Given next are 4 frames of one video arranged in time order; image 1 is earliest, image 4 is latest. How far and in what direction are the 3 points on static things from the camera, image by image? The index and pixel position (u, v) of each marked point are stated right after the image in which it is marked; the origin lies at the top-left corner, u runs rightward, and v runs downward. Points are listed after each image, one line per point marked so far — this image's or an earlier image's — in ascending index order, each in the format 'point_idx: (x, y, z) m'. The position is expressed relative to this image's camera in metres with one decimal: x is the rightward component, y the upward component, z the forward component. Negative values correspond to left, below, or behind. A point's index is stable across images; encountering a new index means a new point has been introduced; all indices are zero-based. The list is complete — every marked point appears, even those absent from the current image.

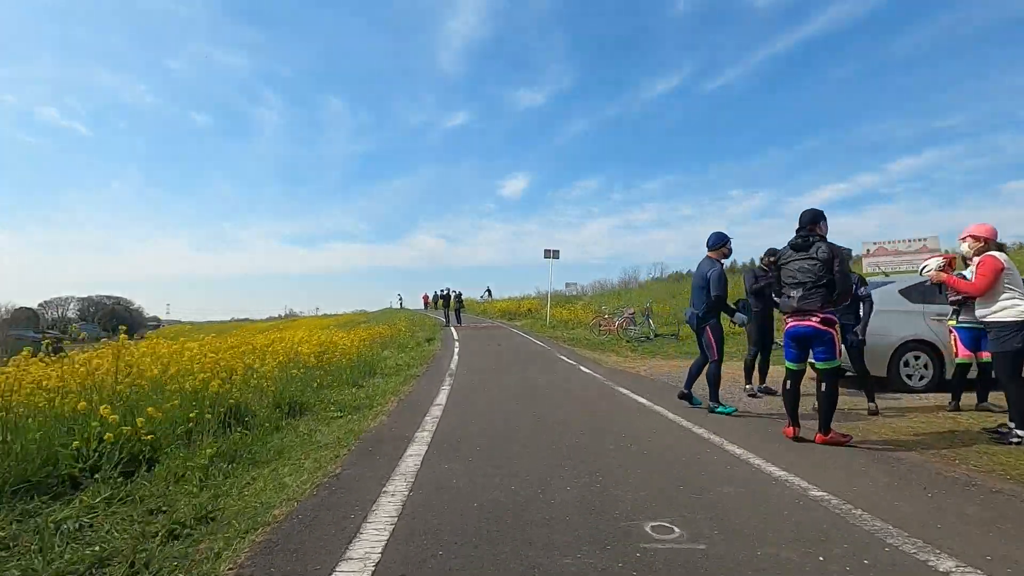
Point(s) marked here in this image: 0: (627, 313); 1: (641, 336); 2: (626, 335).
0: (+1.8, -0.4, +9.6) m
1: (+1.9, -0.7, +9.0) m
2: (+1.7, -0.7, +9.4) m
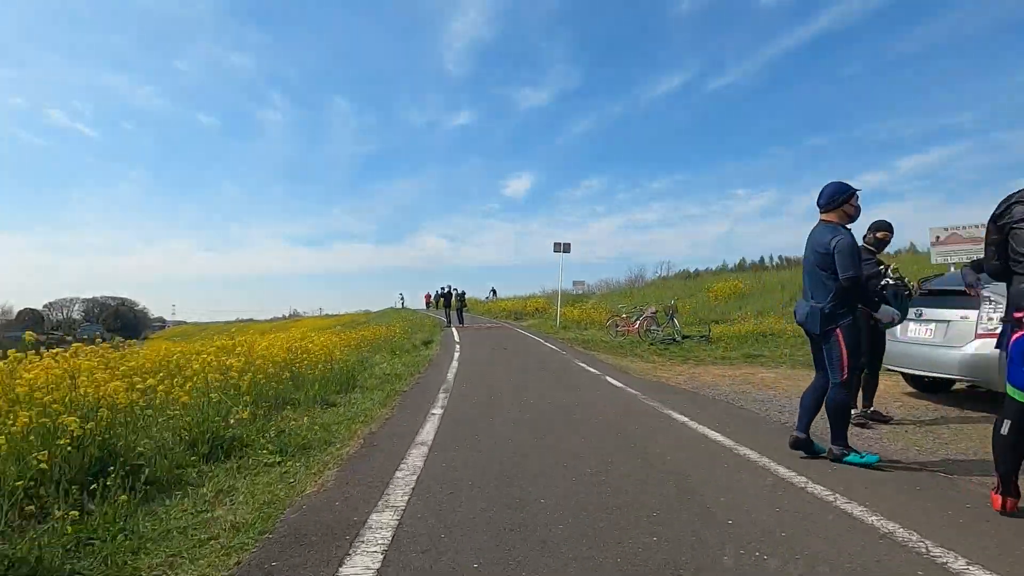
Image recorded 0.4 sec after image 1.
0: (+1.9, -0.3, +8.6) m
1: (+2.0, -0.6, +7.9) m
2: (+1.8, -0.7, +8.4) m
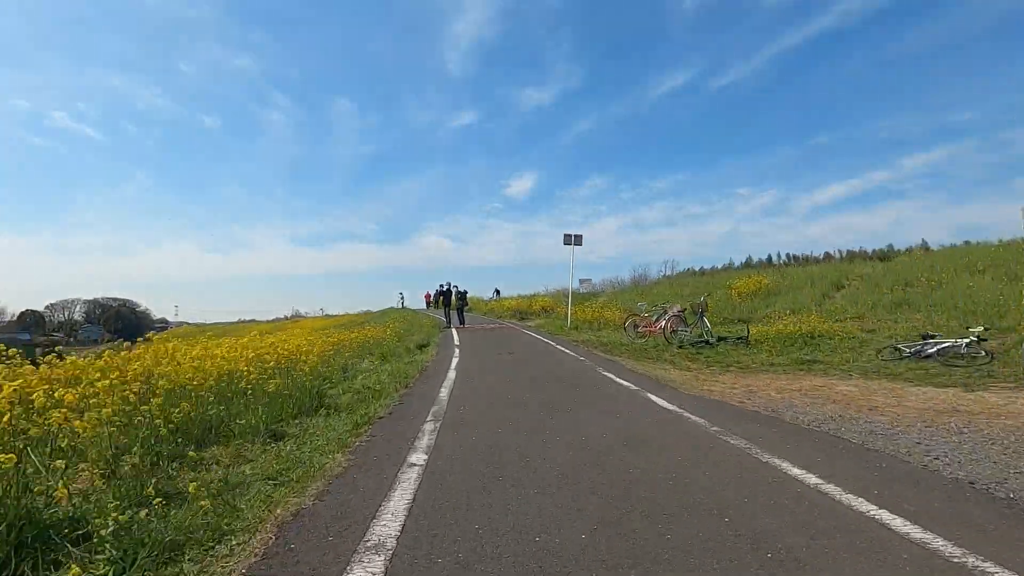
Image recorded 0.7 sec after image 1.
0: (+2.0, -0.3, +7.6) m
1: (+2.1, -0.6, +6.9) m
2: (+1.9, -0.6, +7.3) m
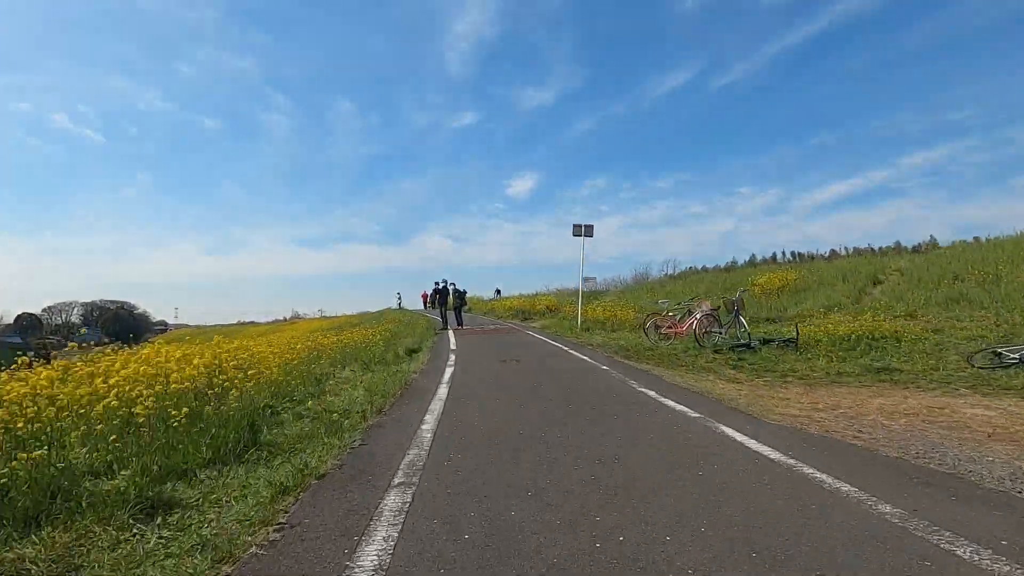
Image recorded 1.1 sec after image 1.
0: (+2.0, -0.2, +6.5) m
1: (+2.1, -0.5, +5.9) m
2: (+2.0, -0.5, +6.3) m
